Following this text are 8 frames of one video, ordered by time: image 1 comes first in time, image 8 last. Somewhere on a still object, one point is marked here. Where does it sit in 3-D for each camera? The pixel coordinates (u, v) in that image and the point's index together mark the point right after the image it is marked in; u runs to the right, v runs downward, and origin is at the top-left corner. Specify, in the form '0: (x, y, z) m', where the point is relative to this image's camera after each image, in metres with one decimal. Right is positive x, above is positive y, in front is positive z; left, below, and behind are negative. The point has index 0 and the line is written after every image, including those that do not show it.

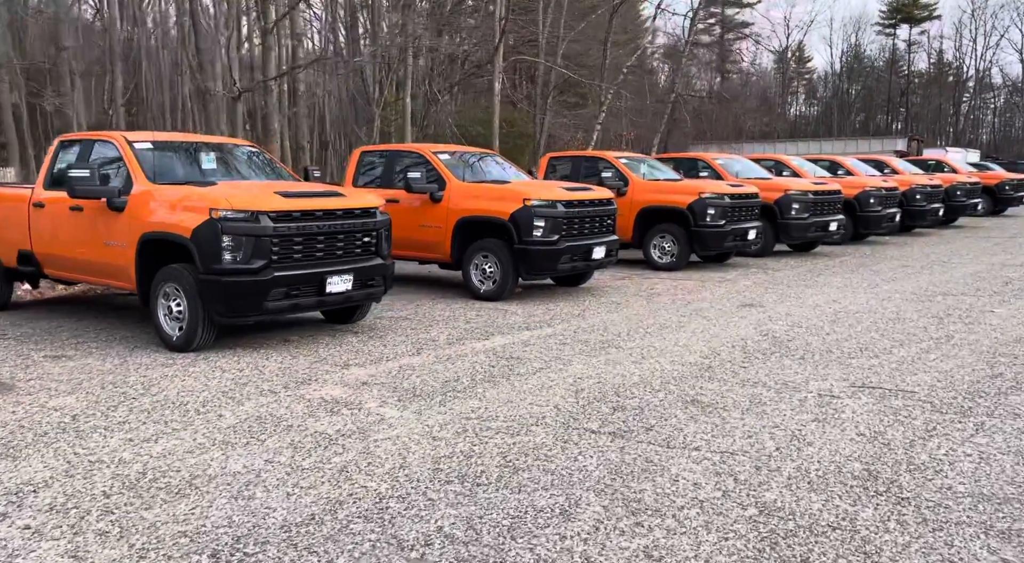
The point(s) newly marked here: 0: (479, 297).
0: (-0.4, -0.2, +9.4) m
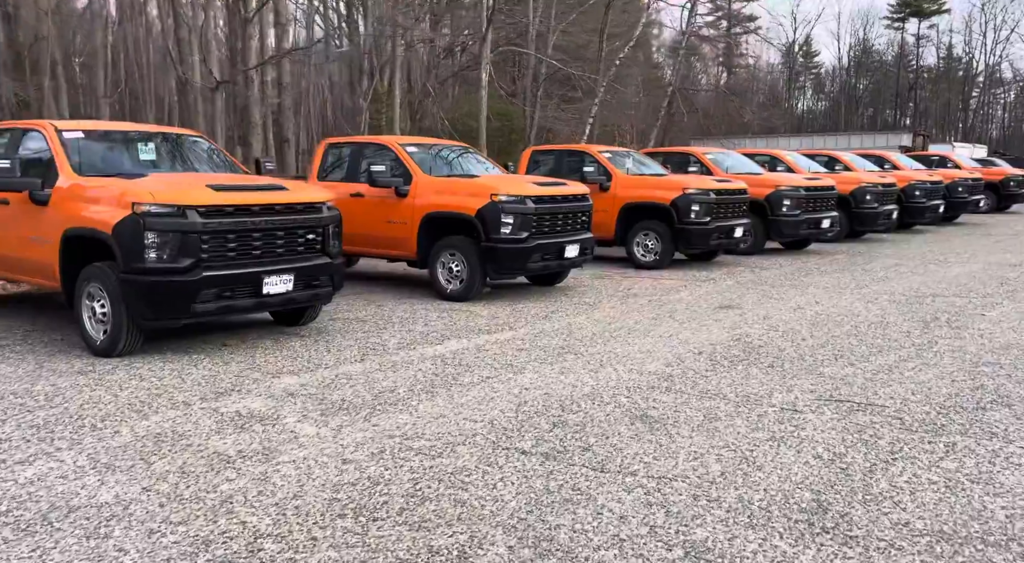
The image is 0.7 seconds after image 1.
0: (-0.7, -0.2, +9.0) m
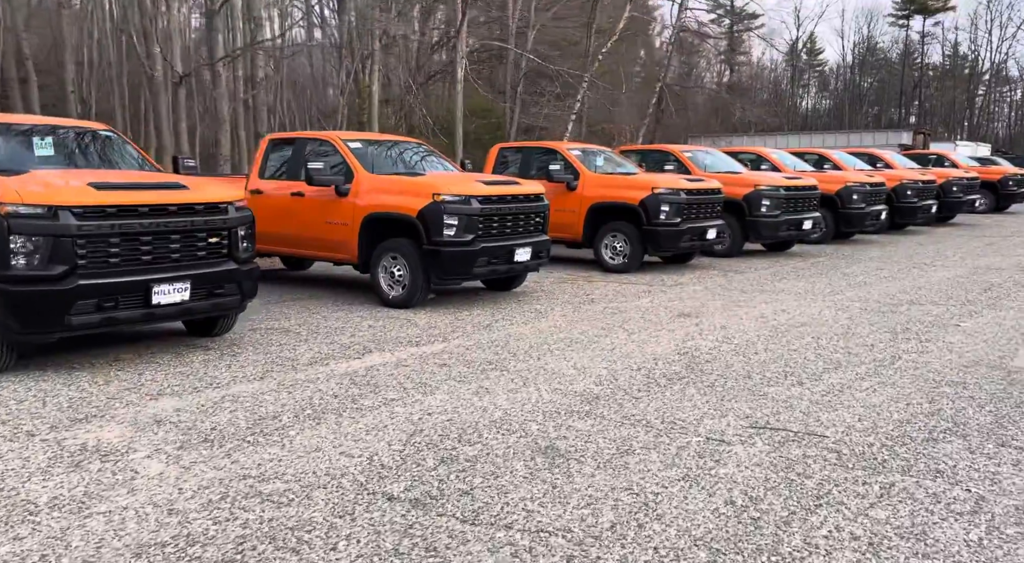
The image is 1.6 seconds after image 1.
0: (-1.2, -0.2, +8.5) m
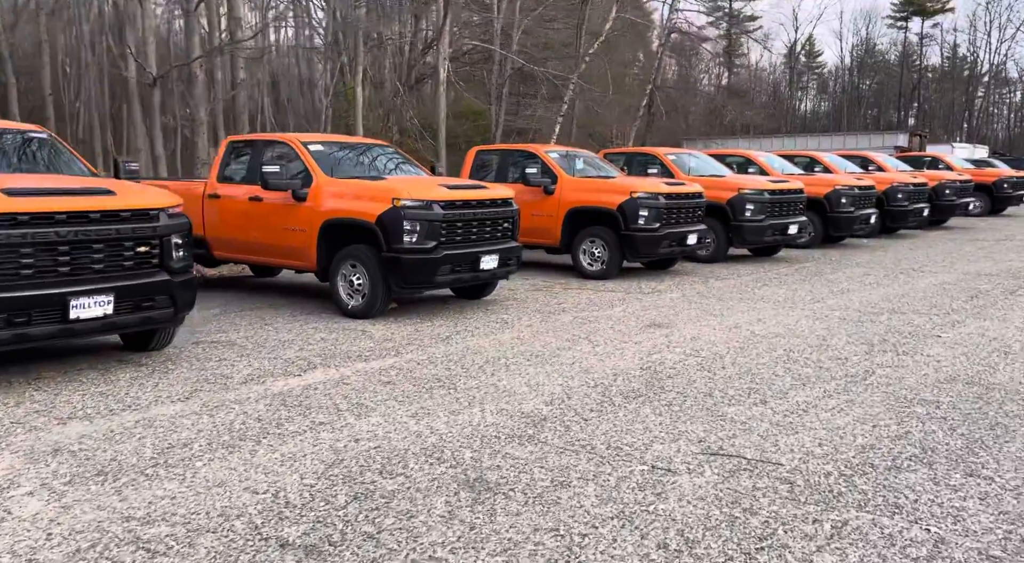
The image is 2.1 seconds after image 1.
0: (-1.6, -0.3, +8.2) m
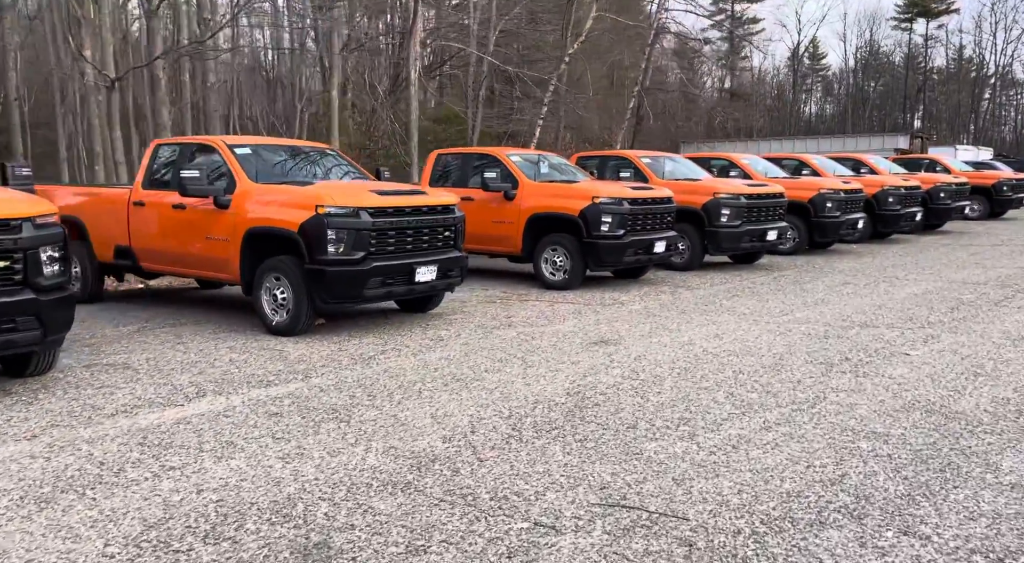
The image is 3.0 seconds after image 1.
0: (-2.1, -0.4, +7.6) m
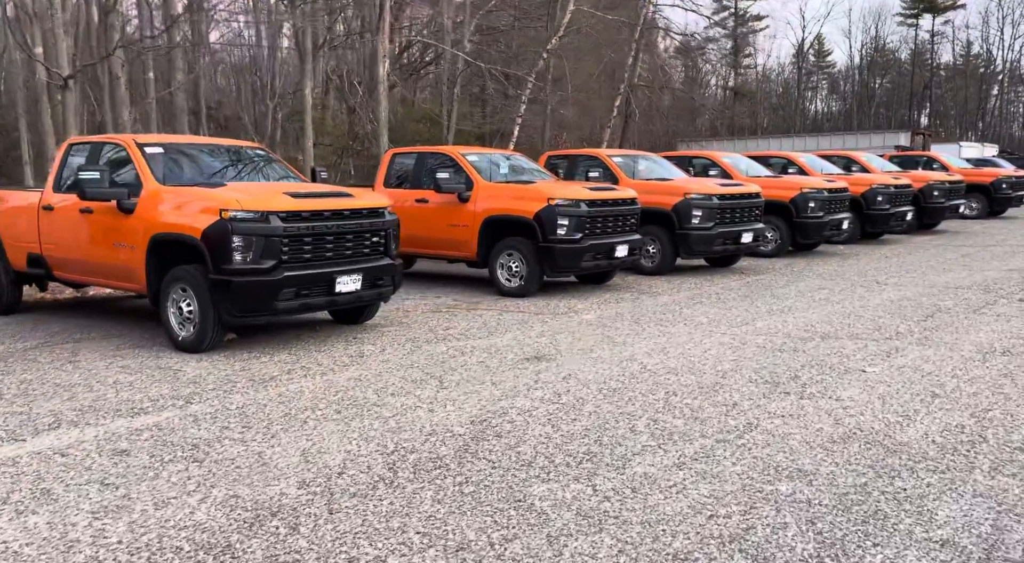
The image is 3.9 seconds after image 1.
0: (-2.8, -0.5, +7.1) m
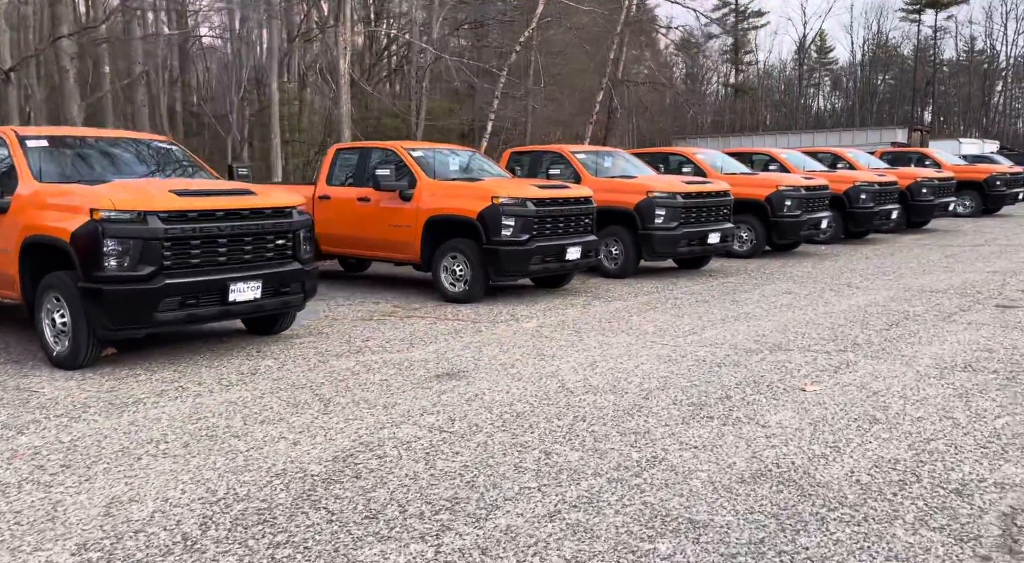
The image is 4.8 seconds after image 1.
0: (-3.4, -0.6, +6.4) m
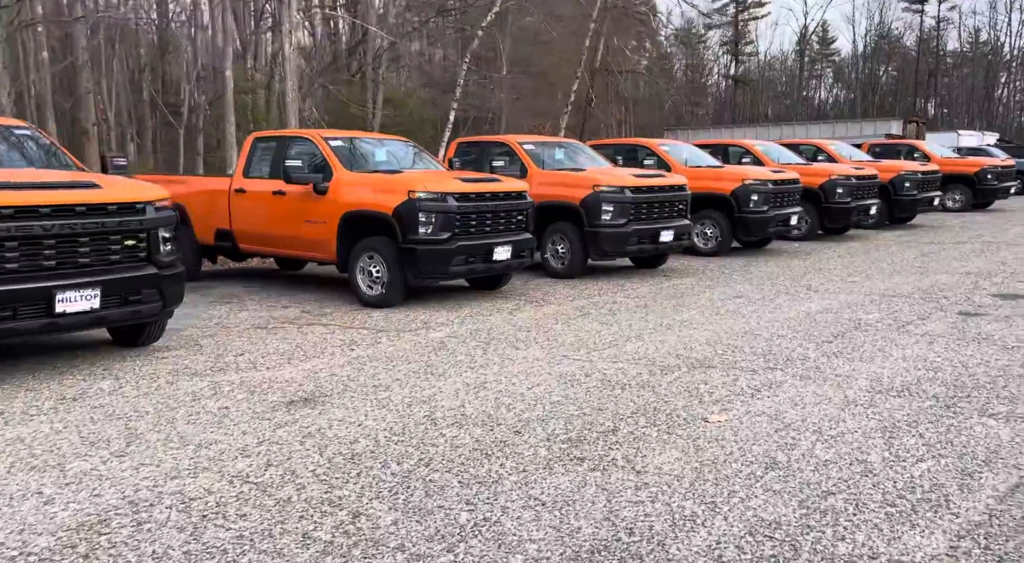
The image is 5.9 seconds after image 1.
0: (-4.3, -0.7, +5.6) m
